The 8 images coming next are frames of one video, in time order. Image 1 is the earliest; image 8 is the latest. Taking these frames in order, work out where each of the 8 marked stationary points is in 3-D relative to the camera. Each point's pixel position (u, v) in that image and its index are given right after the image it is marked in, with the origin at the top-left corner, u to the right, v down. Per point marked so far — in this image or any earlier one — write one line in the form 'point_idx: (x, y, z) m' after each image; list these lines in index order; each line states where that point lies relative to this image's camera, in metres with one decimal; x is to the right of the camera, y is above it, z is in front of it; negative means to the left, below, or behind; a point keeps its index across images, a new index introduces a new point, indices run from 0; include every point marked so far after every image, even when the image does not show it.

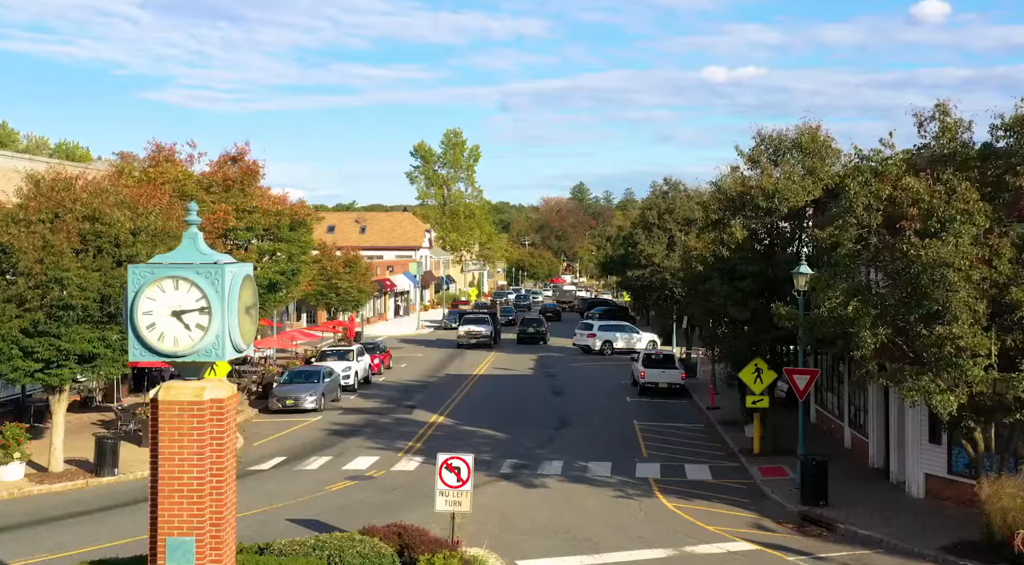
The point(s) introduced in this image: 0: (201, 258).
0: (-2.9, +0.2, +10.2) m
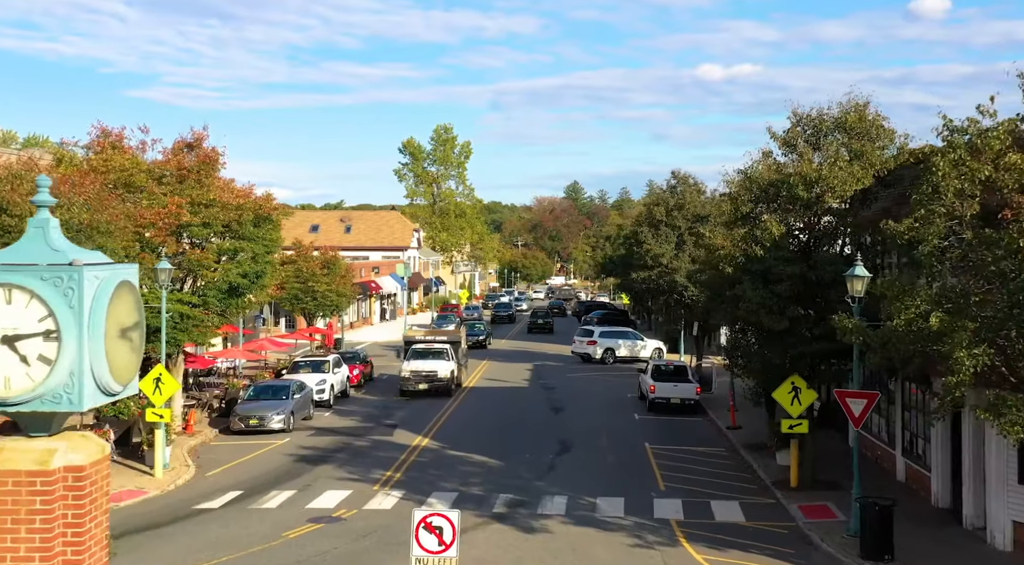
0: (-2.9, +0.2, +6.8) m
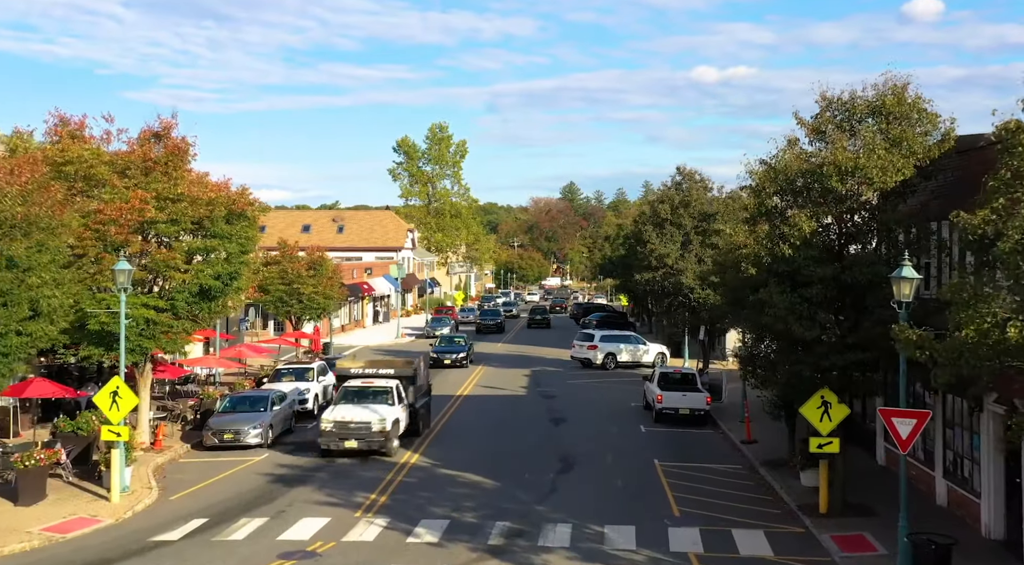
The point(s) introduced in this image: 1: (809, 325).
0: (-2.9, +0.1, +4.6) m
1: (+4.7, -0.7, +17.1) m
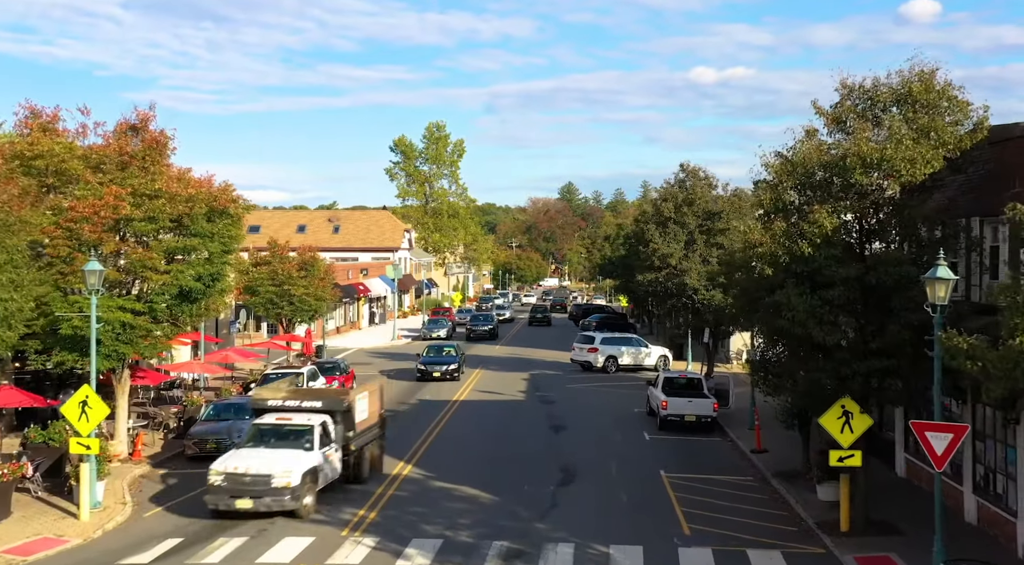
0: (-2.9, +0.1, +3.4) m
1: (+4.7, -0.7, +15.9) m
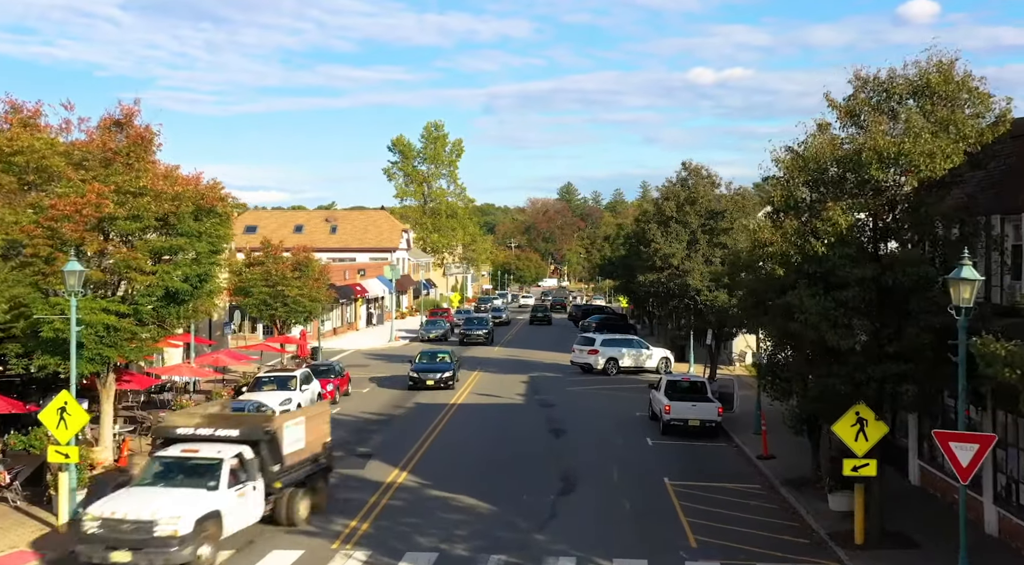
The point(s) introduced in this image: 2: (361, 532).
0: (-2.9, +0.1, +2.6) m
1: (+4.7, -0.7, +15.1) m
2: (-2.4, -4.0, +17.3) m
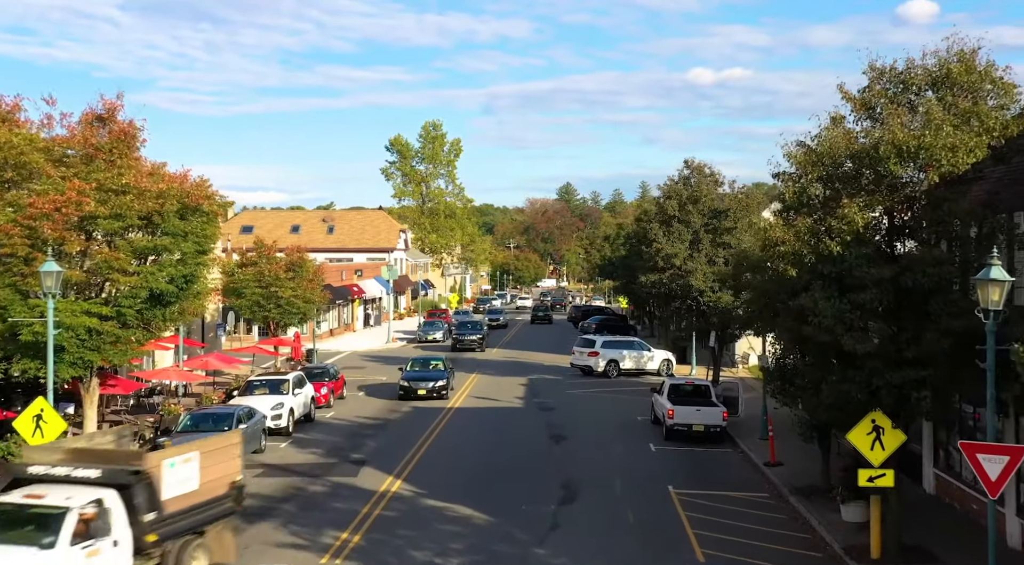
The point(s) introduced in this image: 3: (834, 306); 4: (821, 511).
0: (-2.9, +0.1, +1.8) m
1: (+4.7, -0.7, +14.3) m
2: (-2.5, -4.1, +16.5) m
3: (+4.4, -0.3, +14.5) m
4: (+5.3, -3.9, +18.4) m
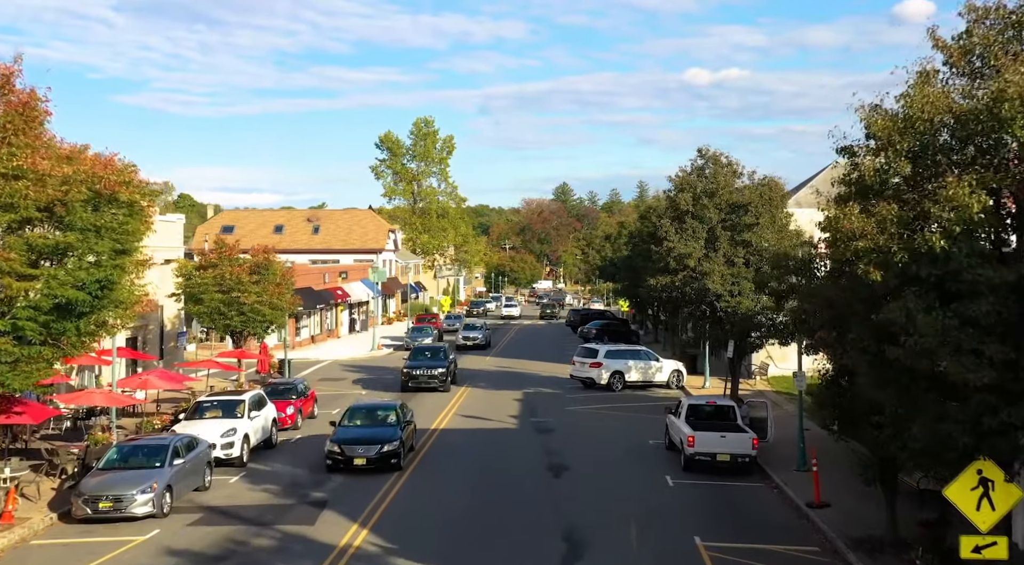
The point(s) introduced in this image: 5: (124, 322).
0: (-3.0, 0.0, -2.1) m
1: (+4.5, -0.8, +10.5) m
2: (-2.6, -4.1, +12.6) m
3: (+4.2, -0.4, +10.7) m
4: (+5.2, -4.0, +14.5) m
5: (-7.0, -0.7, +19.7) m
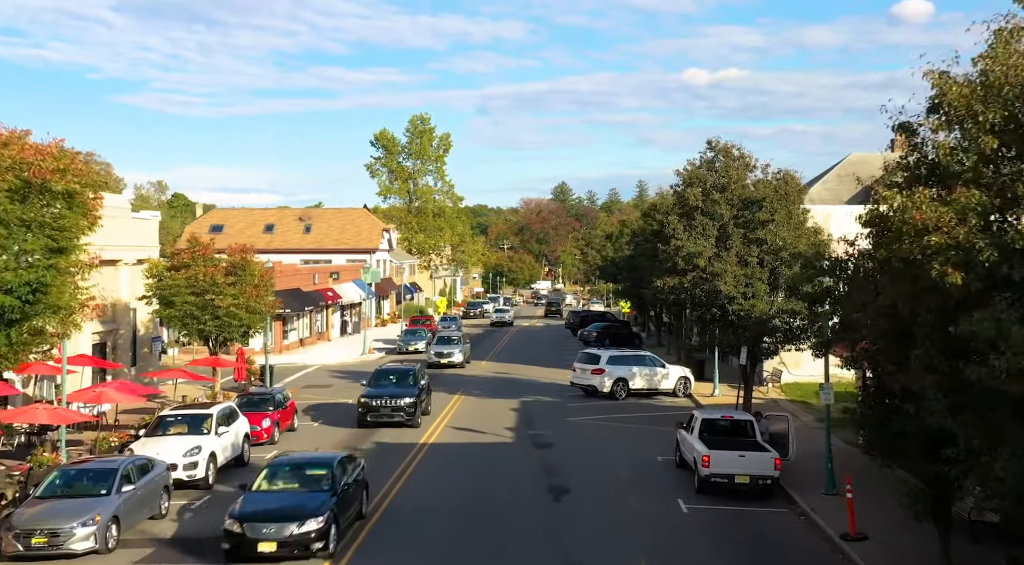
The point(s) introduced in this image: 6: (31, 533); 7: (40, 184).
0: (-3.1, 0.0, -4.3) m
1: (+4.5, -0.8, +8.2) m
2: (-2.7, -4.2, +10.4) m
3: (+4.2, -0.4, +8.4) m
4: (+5.1, -4.0, +12.3) m
5: (-7.1, -0.7, +17.4) m
6: (-7.0, -3.6, +15.6) m
7: (-6.5, +1.4, +15.0) m
